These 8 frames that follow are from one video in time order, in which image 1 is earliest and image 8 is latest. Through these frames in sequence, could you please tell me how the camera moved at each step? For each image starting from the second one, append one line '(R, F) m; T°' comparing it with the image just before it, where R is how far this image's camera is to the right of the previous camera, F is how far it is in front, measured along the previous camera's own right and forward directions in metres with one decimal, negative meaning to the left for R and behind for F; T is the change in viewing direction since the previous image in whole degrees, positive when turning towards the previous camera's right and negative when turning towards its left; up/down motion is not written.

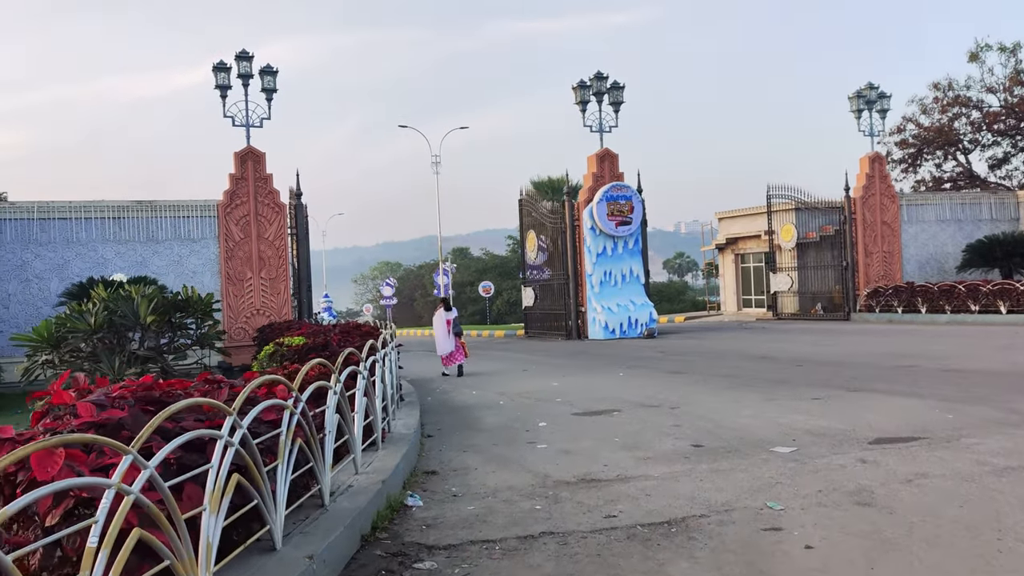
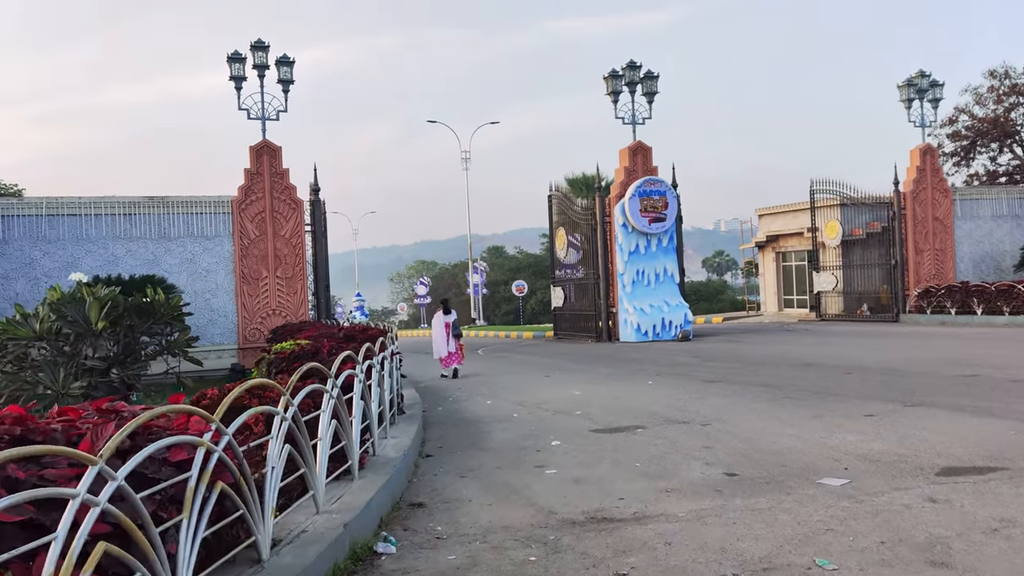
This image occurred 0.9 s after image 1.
(+0.2, +0.8) m; -3°
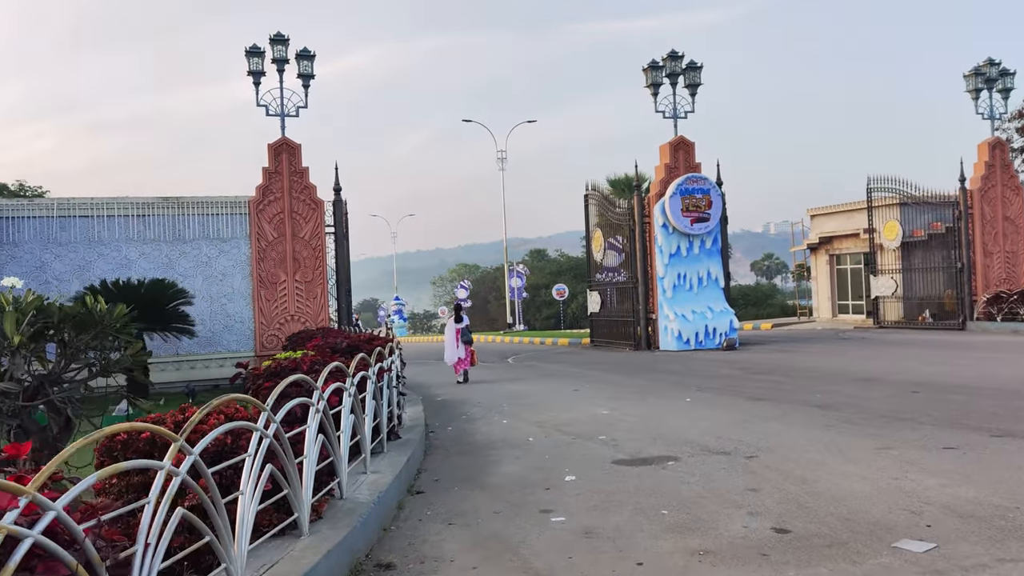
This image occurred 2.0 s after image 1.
(+0.3, +1.0) m; -3°
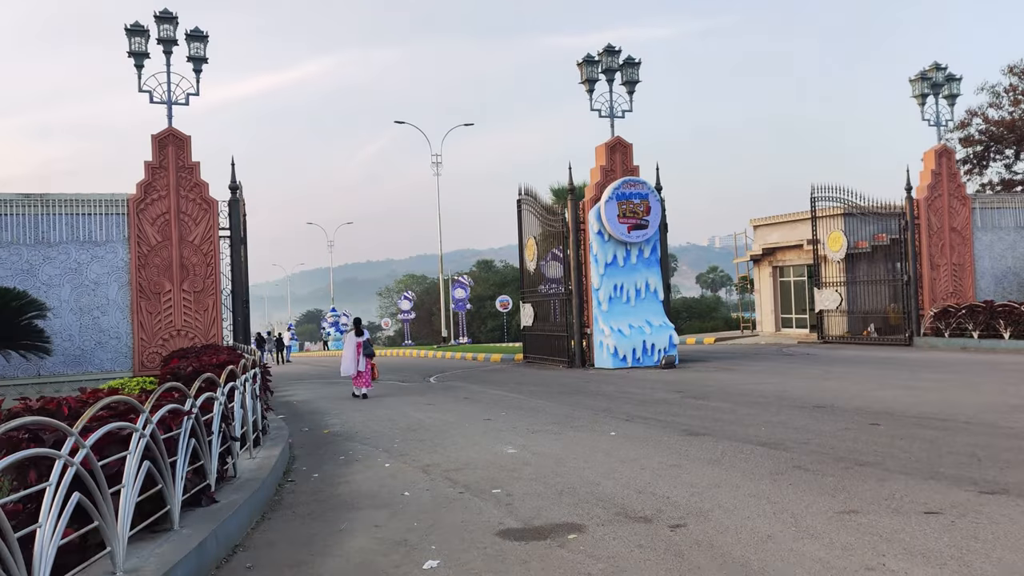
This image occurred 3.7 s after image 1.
(+0.6, +1.5) m; +4°
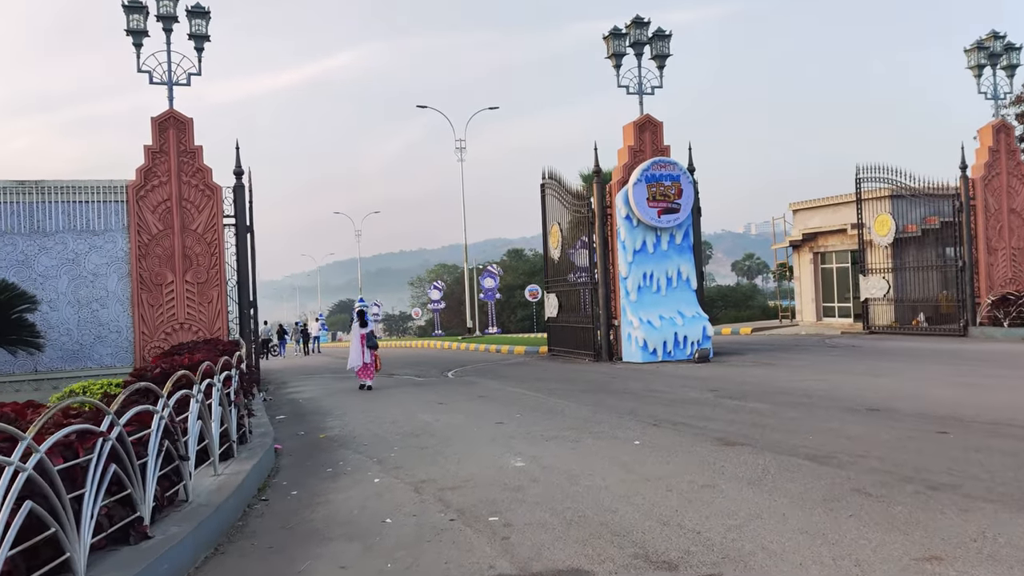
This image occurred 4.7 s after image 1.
(+0.2, +0.9) m; -2°
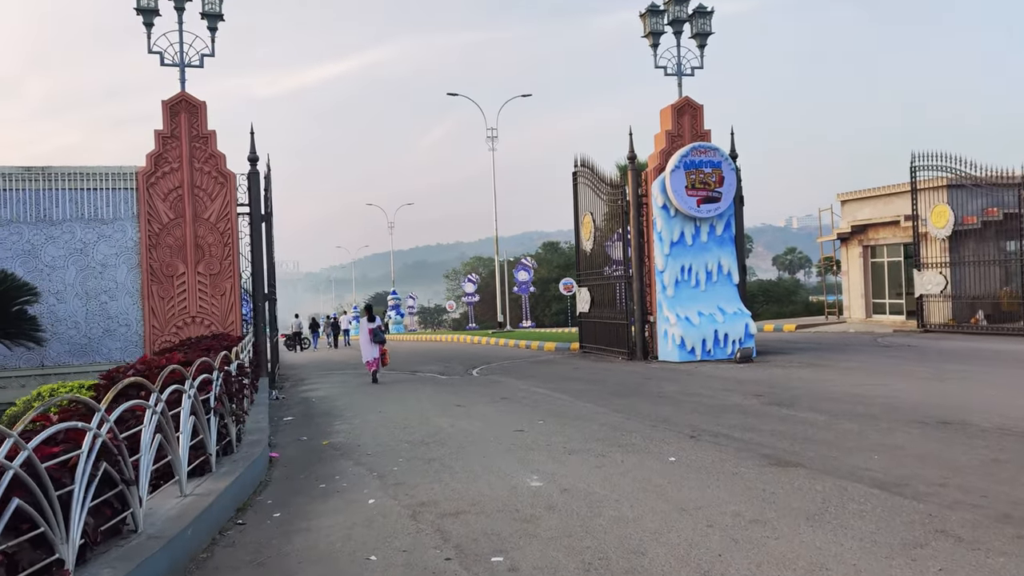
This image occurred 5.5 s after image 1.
(+0.1, +0.8) m; -3°
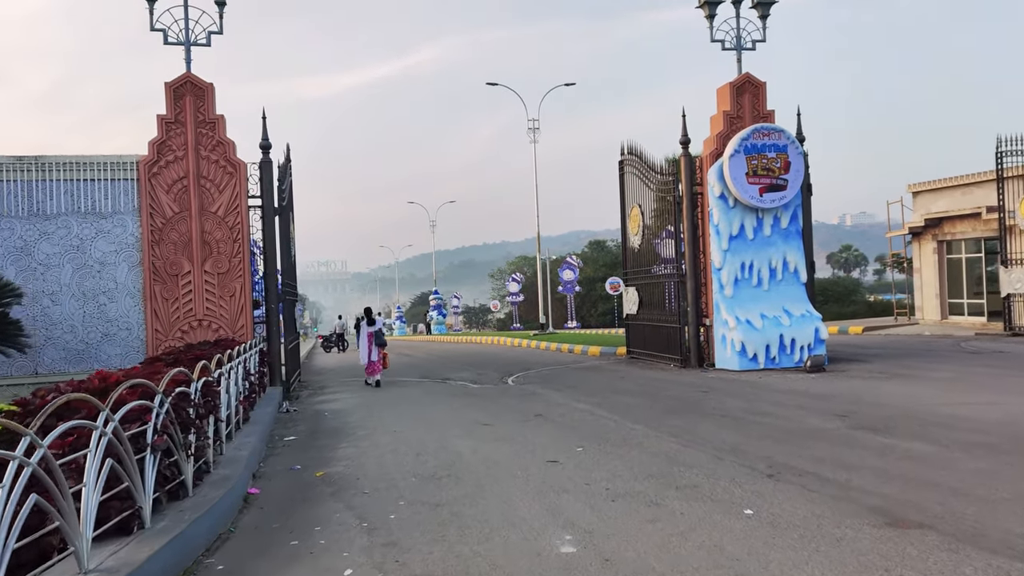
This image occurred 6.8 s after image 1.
(+0.1, +1.4) m; -3°
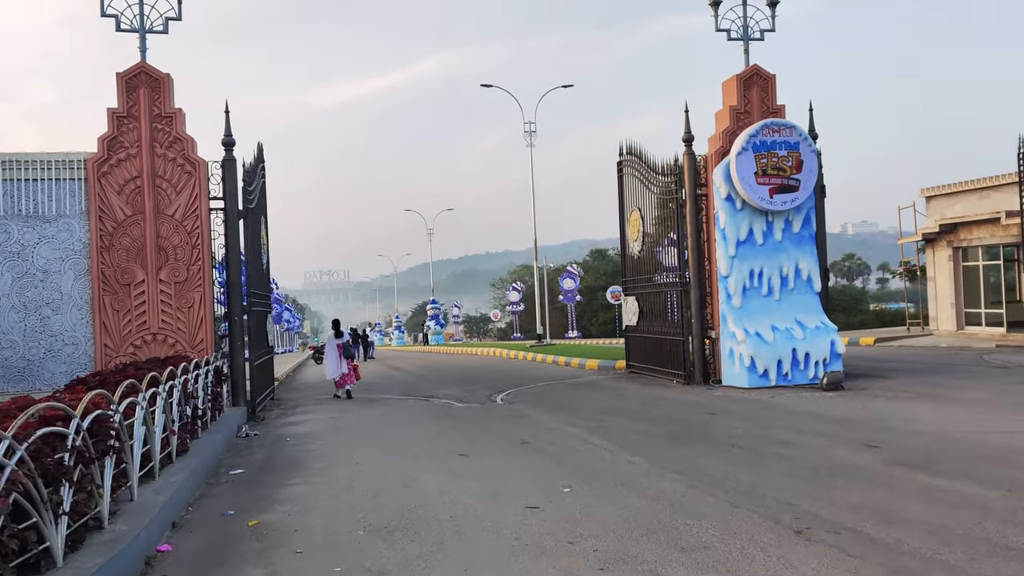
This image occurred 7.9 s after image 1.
(+0.2, +1.1) m; 0°
